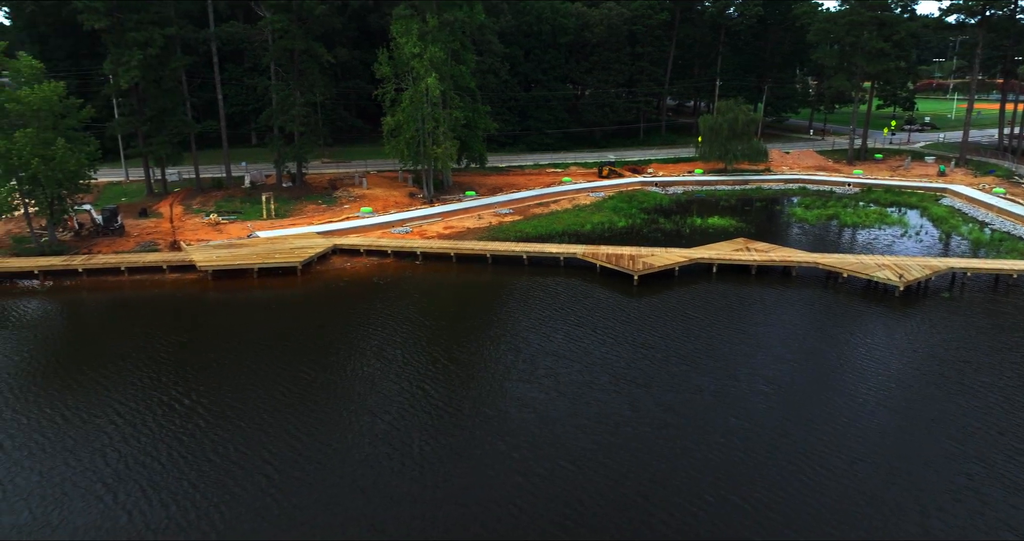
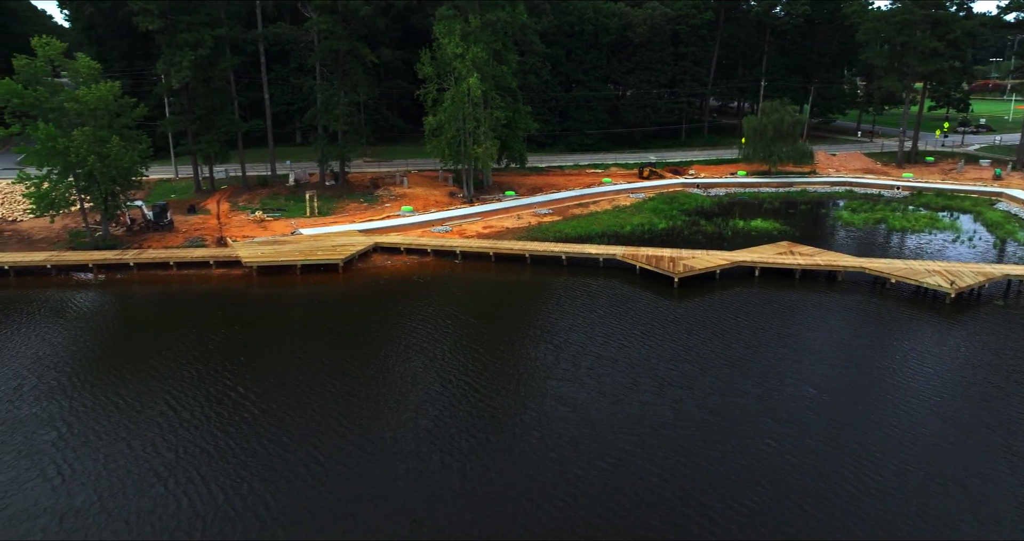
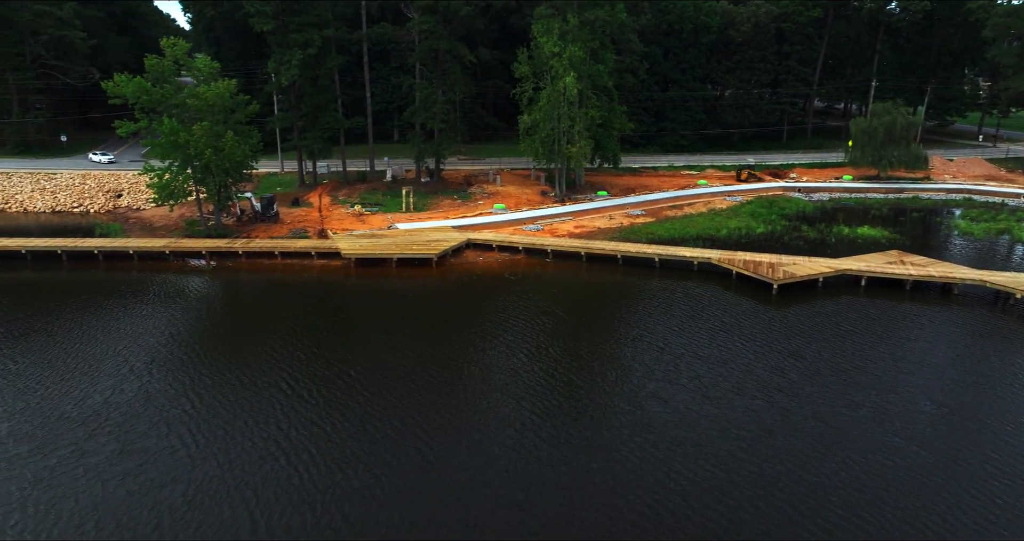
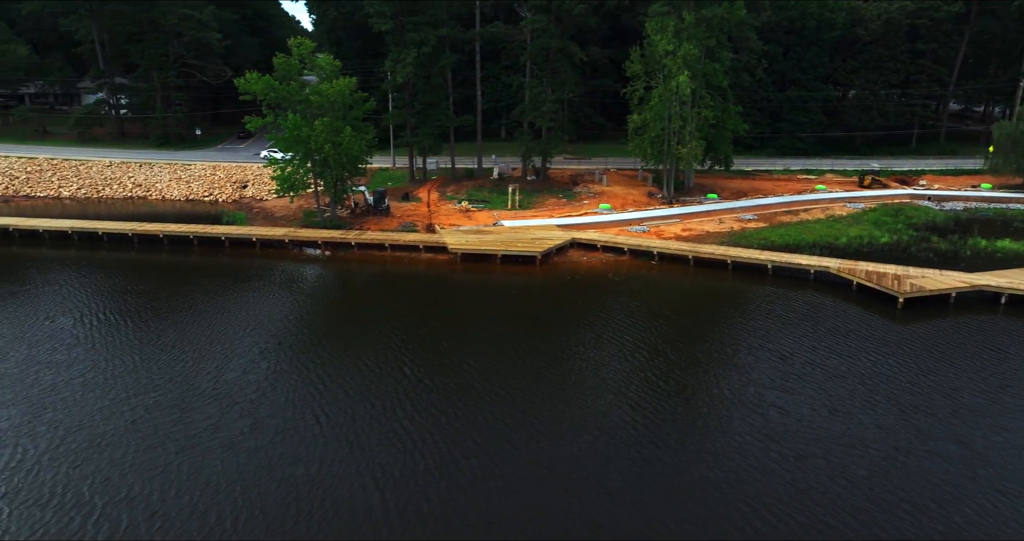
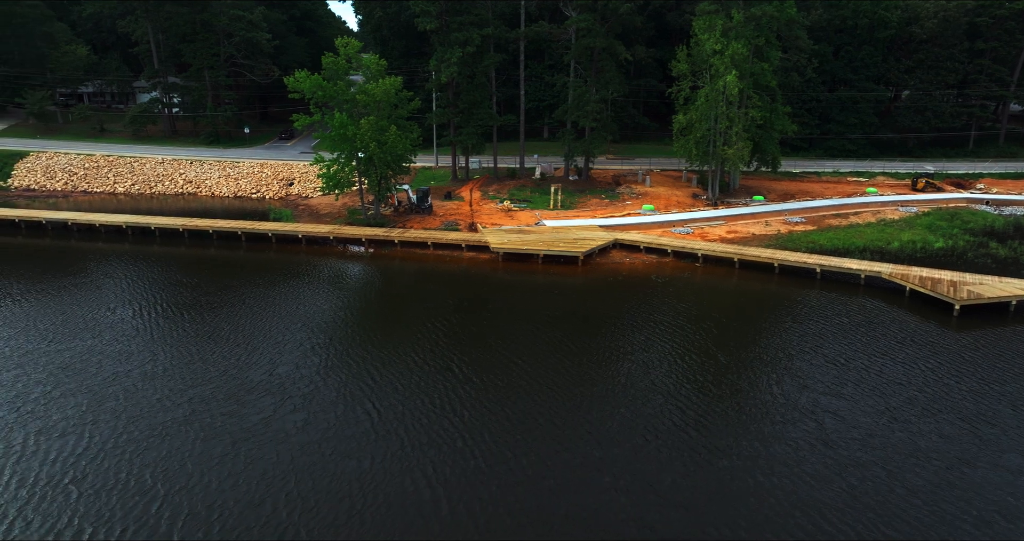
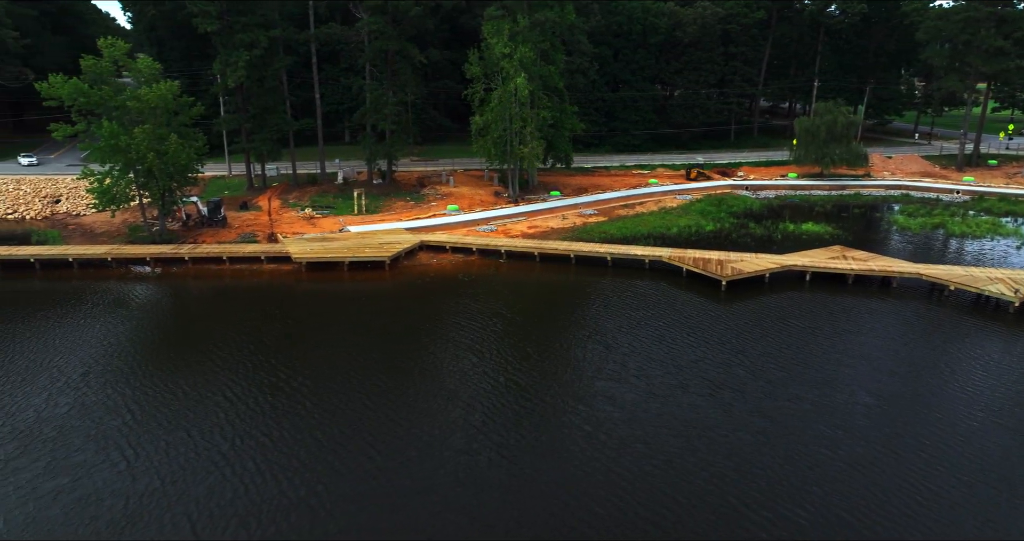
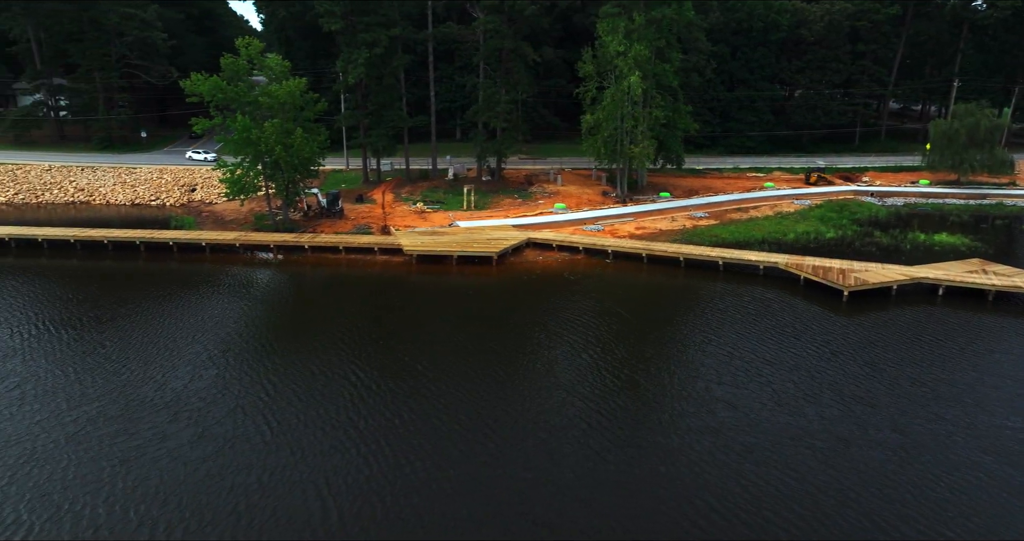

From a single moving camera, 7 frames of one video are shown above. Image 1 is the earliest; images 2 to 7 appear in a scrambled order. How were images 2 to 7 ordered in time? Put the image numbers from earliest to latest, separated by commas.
2, 6, 3, 7, 4, 5
